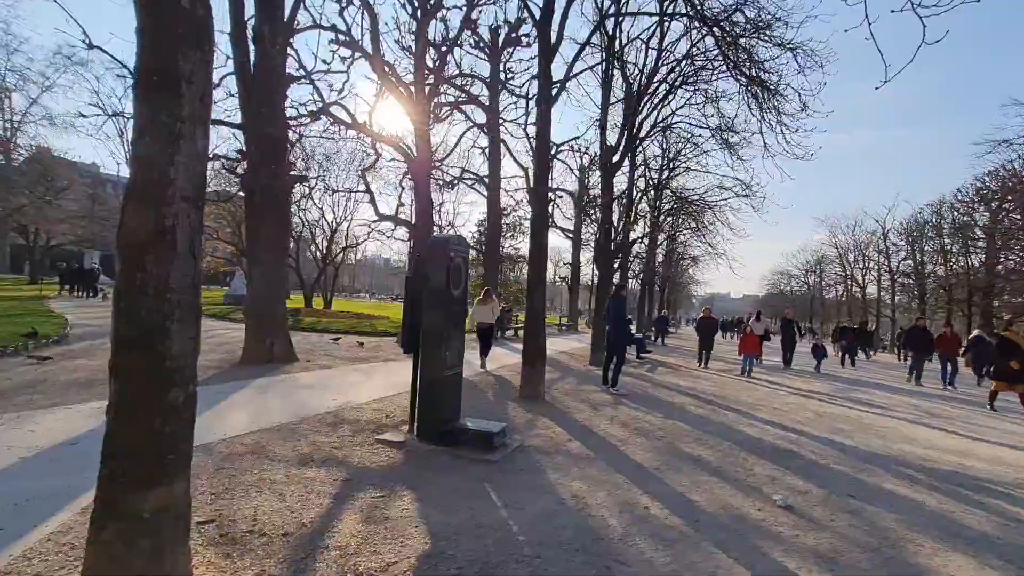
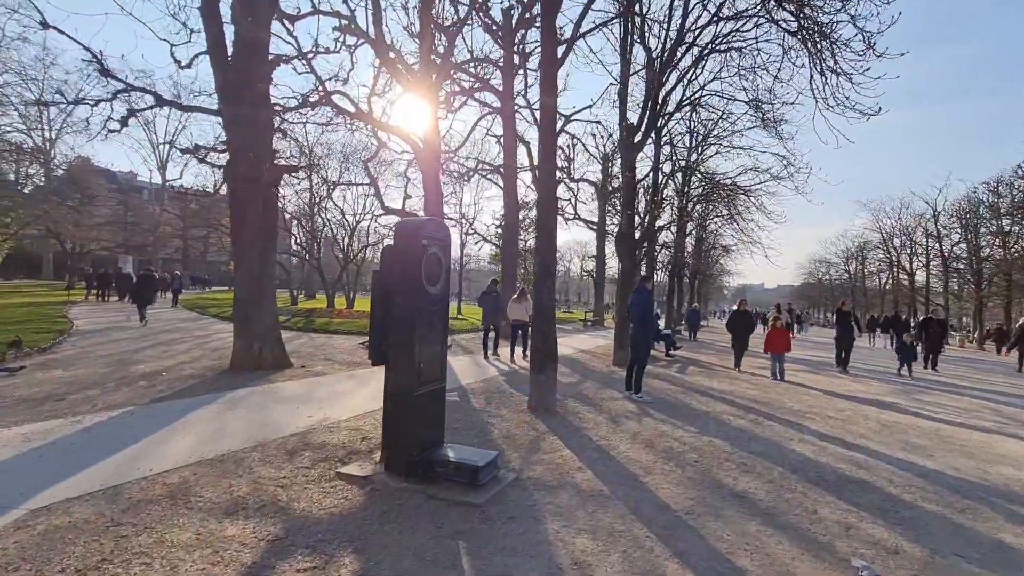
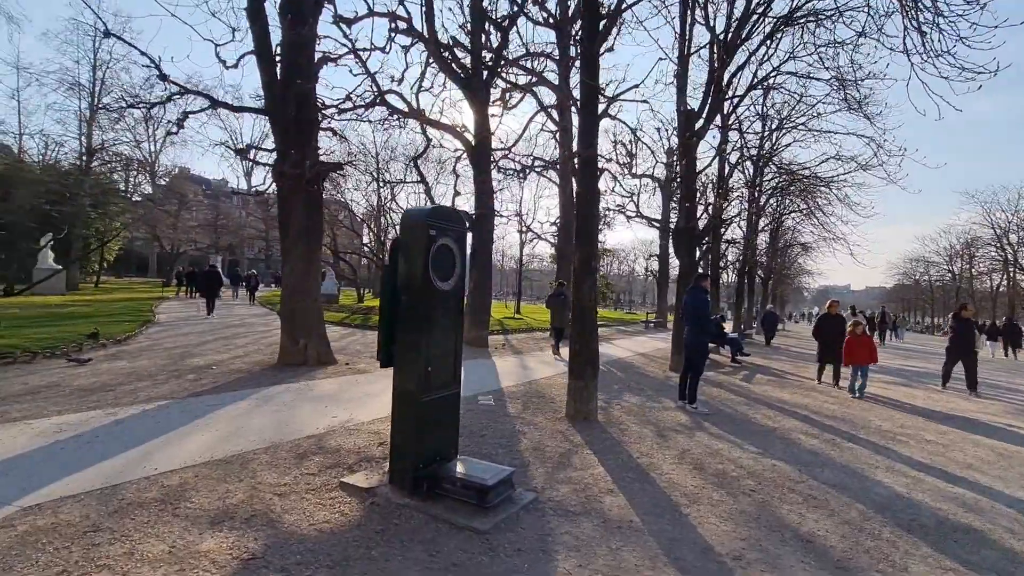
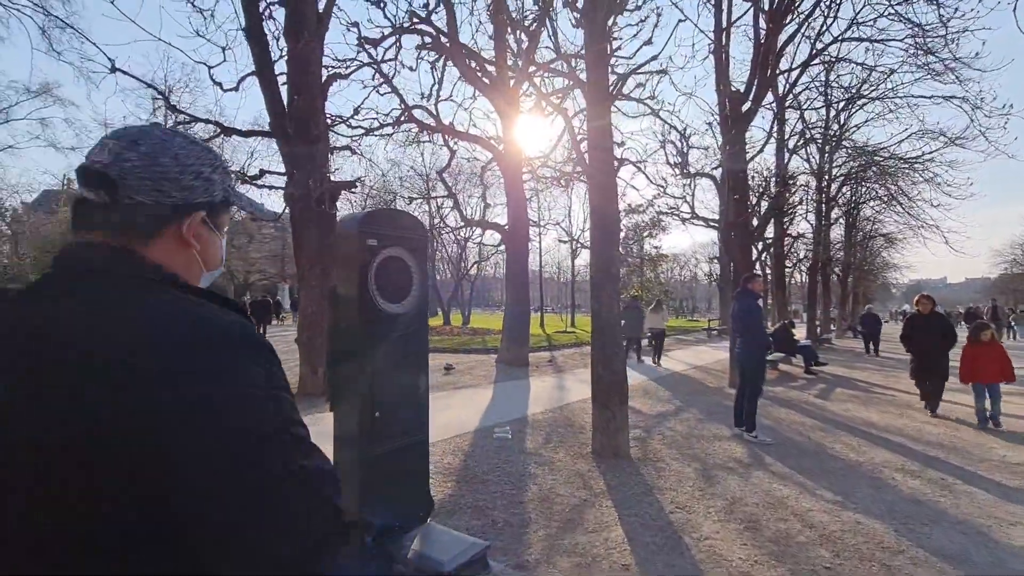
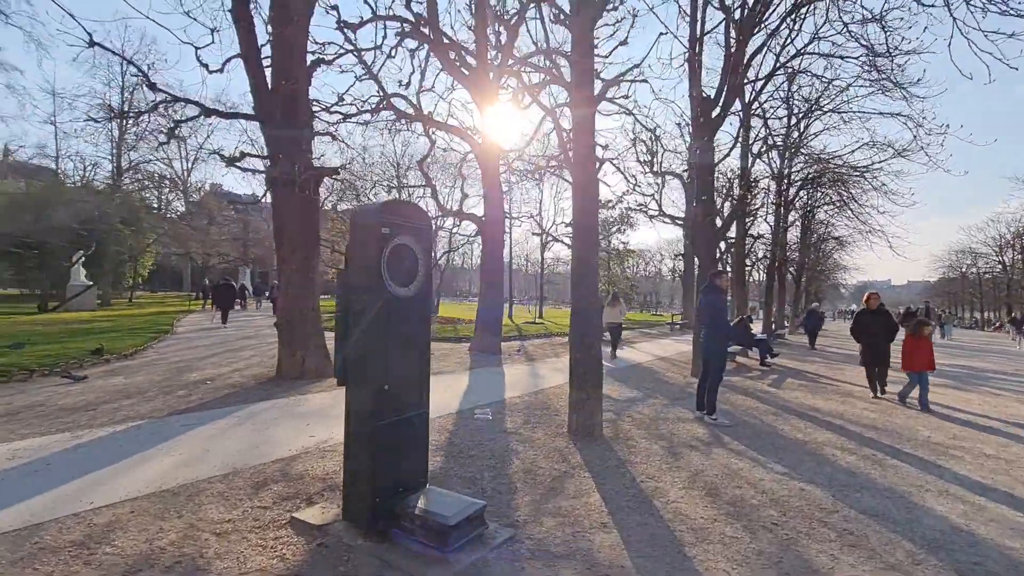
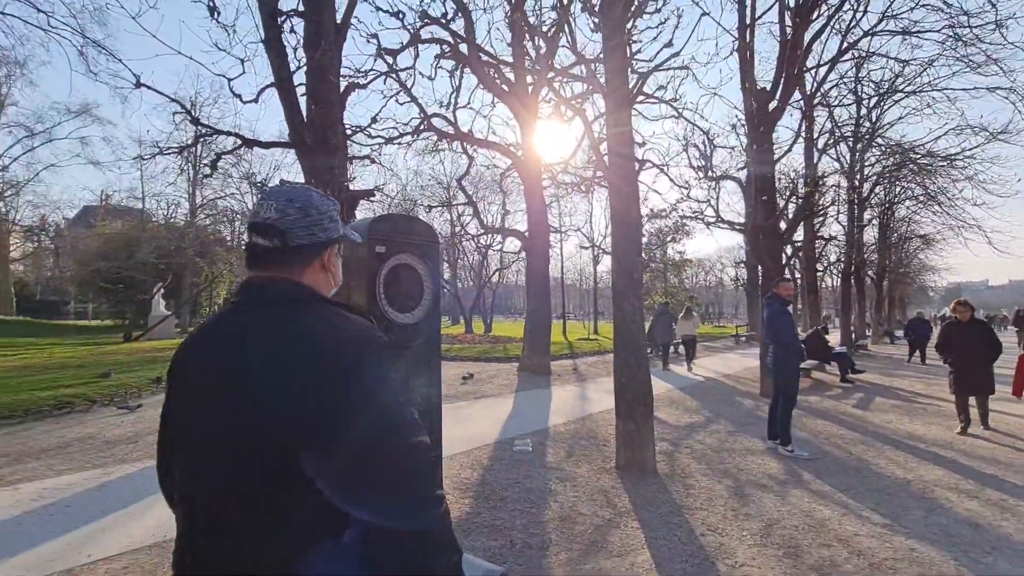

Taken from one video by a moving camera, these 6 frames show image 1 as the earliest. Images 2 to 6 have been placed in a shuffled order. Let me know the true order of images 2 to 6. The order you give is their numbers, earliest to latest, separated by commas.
2, 3, 5, 4, 6
